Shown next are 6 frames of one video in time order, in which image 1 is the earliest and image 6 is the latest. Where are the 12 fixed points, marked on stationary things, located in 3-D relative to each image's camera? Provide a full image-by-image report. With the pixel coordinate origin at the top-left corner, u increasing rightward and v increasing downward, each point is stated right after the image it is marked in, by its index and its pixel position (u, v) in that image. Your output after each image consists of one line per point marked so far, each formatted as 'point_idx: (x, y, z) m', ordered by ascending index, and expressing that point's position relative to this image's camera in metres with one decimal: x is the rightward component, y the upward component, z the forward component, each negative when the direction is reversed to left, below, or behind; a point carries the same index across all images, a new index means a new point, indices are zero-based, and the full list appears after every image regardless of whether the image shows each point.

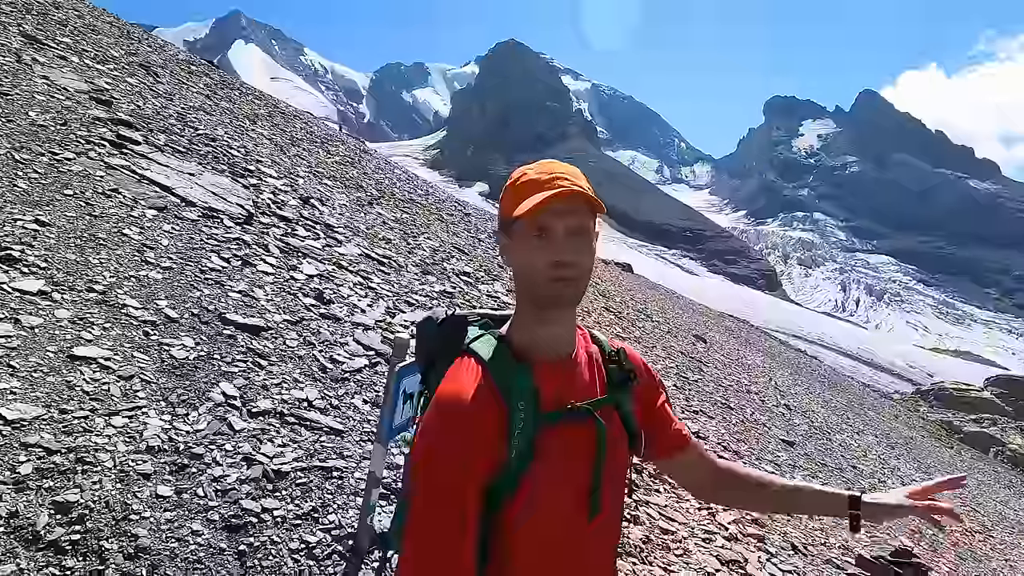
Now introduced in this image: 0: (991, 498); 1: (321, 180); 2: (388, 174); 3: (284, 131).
0: (+11.8, -5.2, +16.1) m
1: (-3.4, +2.1, +12.0) m
2: (-2.8, +2.6, +15.2) m
3: (-4.7, +3.3, +13.7) m
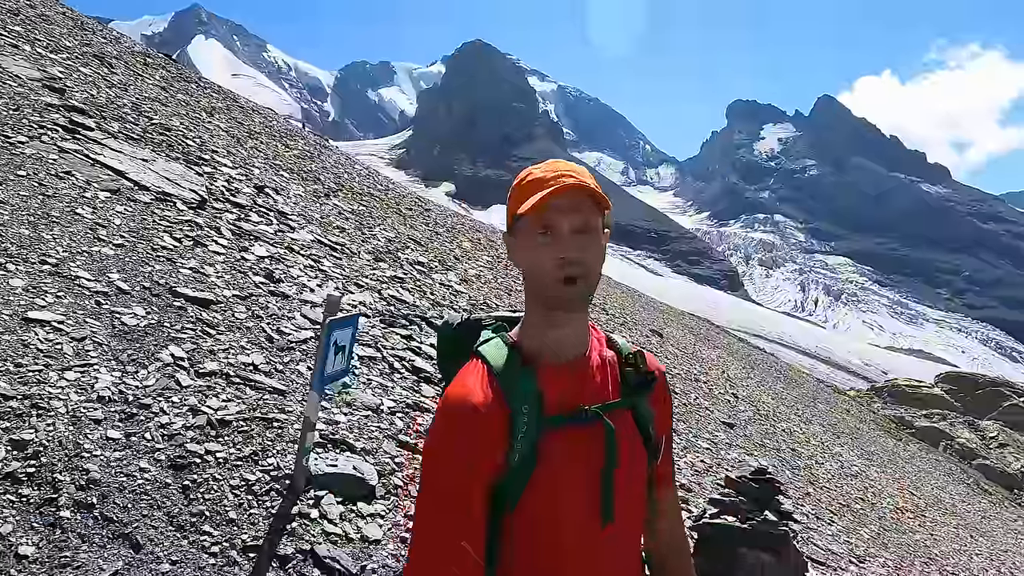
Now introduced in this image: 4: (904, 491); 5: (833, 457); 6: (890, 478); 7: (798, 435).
0: (+10.8, -5.1, +16.9) m
1: (-4.2, +2.2, +12.1) m
2: (-3.8, +2.8, +15.3) m
3: (-5.5, +3.4, +13.7) m
4: (+7.6, -4.0, +12.9) m
5: (+6.0, -3.2, +12.5) m
6: (+7.9, -4.0, +13.8) m
7: (+5.5, -2.8, +12.8) m
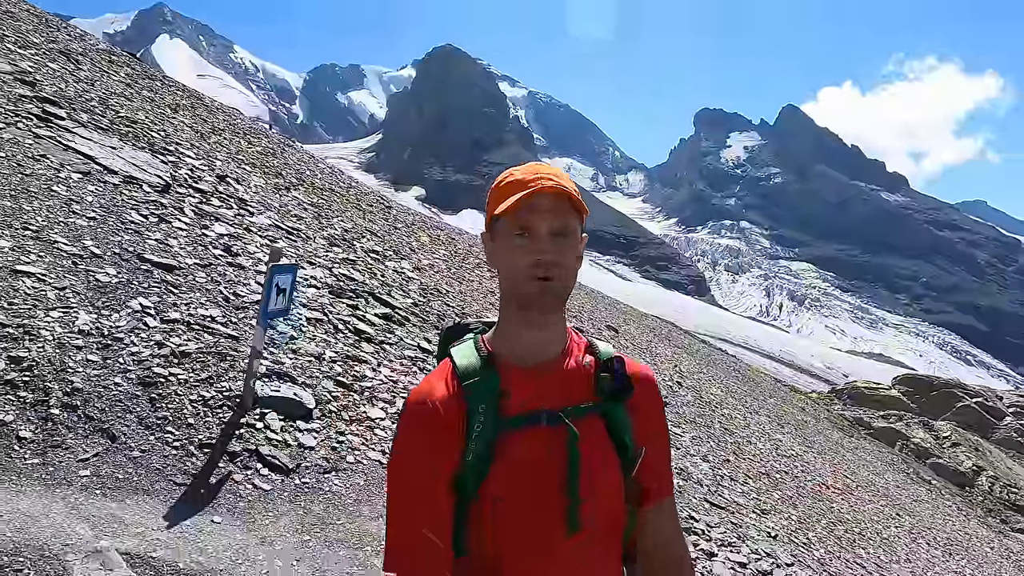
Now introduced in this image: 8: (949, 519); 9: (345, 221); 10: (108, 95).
0: (+9.7, -5.0, +17.9) m
1: (-5.0, +2.3, +12.5) m
2: (-4.7, +2.9, +15.7) m
3: (-6.4, +3.5, +14.1) m
4: (+6.8, -3.9, +13.8) m
5: (+5.2, -3.1, +13.3) m
6: (+7.0, -3.9, +14.7) m
7: (+4.7, -2.7, +13.6) m
8: (+11.3, -6.0, +17.0) m
9: (-3.2, +1.3, +12.8) m
10: (-7.3, +3.5, +12.2) m
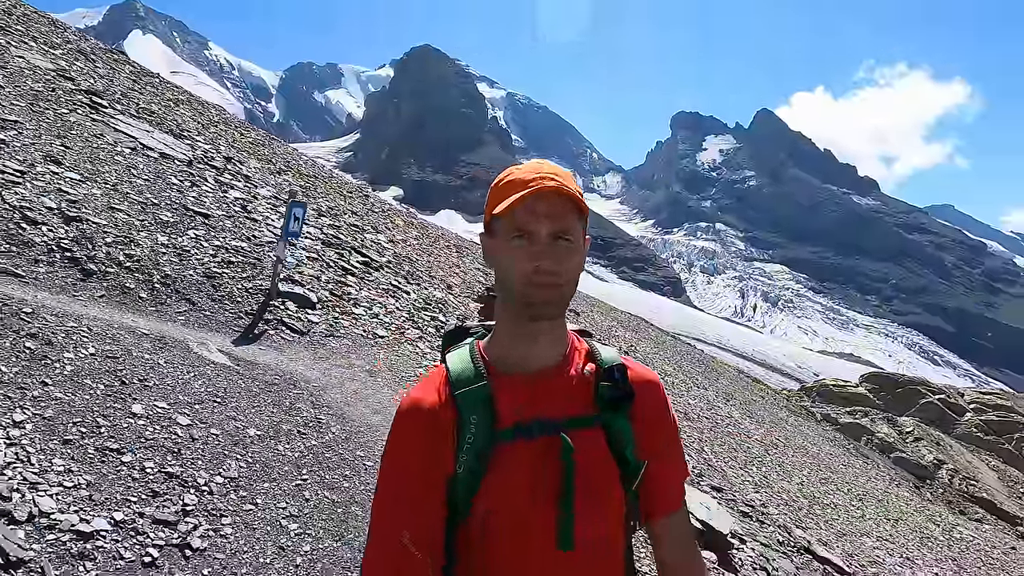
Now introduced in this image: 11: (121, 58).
0: (+8.8, -4.6, +19.7) m
1: (-5.7, +2.8, +13.8) m
2: (-5.5, +3.3, +17.0) m
3: (-7.2, +4.0, +15.3) m
4: (+6.0, -3.4, +15.5) m
5: (+4.4, -2.6, +14.9) m
6: (+6.2, -3.5, +16.4) m
7: (+3.9, -2.3, +15.2) m
8: (+10.4, -5.5, +18.8) m
9: (-3.9, +1.7, +14.2) m
10: (-8.0, +4.0, +13.4) m
11: (-9.5, +5.5, +15.9) m
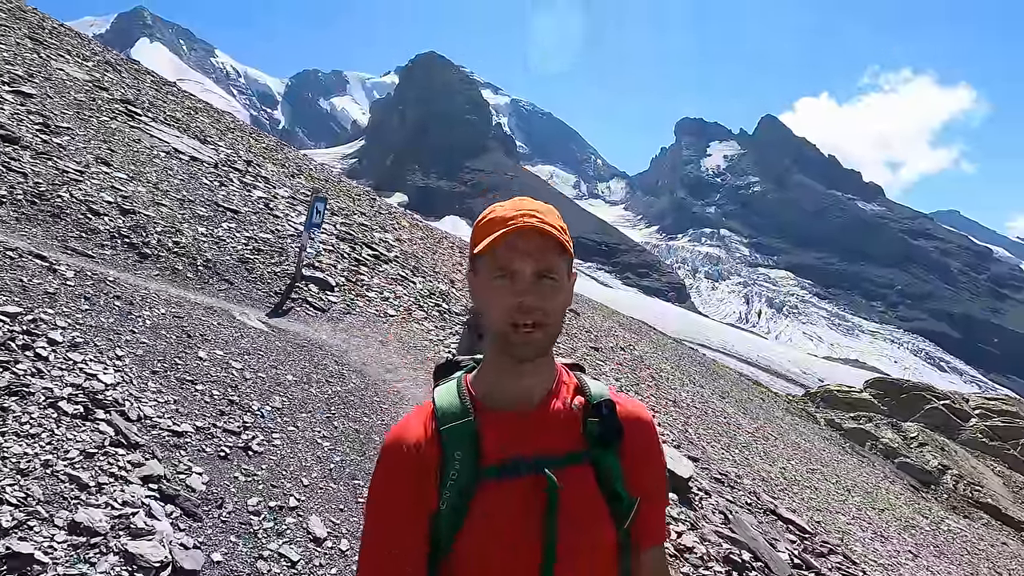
0: (+8.8, -4.6, +20.2) m
1: (-5.7, +2.8, +14.5) m
2: (-5.5, +3.3, +17.7) m
3: (-7.1, +4.0, +16.0) m
4: (+6.0, -3.4, +16.0) m
5: (+4.4, -2.6, +15.5) m
6: (+6.2, -3.5, +16.9) m
7: (+3.9, -2.3, +15.8) m
8: (+10.4, -5.6, +19.3) m
9: (-3.9, +1.8, +14.9) m
10: (-8.0, +4.0, +14.2) m
11: (-9.5, +5.5, +16.7) m
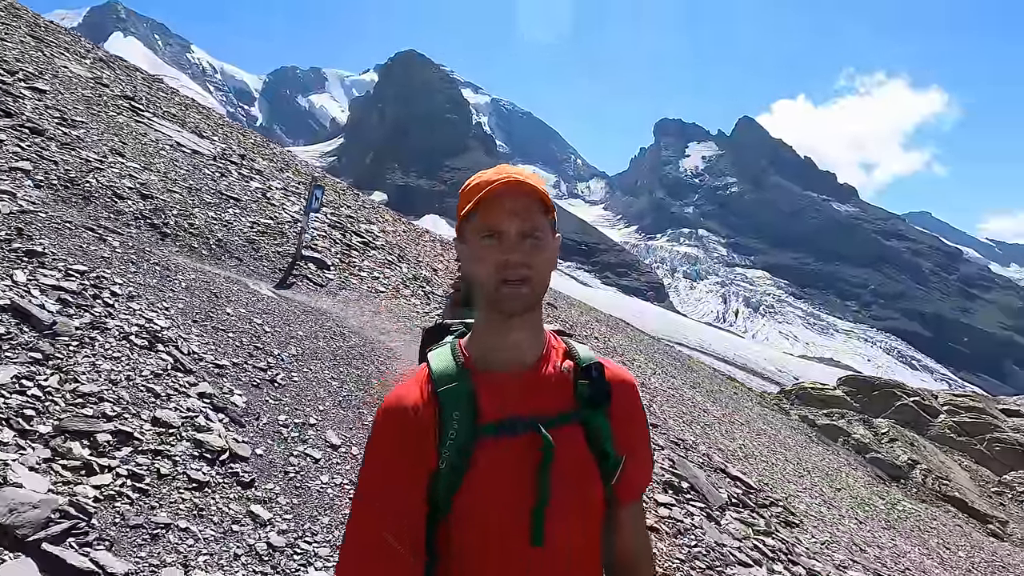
0: (+8.2, -4.5, +21.1) m
1: (-6.2, +3.0, +14.9) m
2: (-6.1, +3.5, +18.1) m
3: (-7.6, +4.2, +16.4) m
4: (+5.5, -3.3, +16.8) m
5: (+3.9, -2.4, +16.3) m
6: (+5.6, -3.3, +17.7) m
7: (+3.4, -2.1, +16.5) m
8: (+9.8, -5.4, +20.3) m
9: (-4.3, +2.0, +15.4) m
10: (-8.5, +4.2, +14.6) m
11: (-10.0, +5.7, +17.0) m
